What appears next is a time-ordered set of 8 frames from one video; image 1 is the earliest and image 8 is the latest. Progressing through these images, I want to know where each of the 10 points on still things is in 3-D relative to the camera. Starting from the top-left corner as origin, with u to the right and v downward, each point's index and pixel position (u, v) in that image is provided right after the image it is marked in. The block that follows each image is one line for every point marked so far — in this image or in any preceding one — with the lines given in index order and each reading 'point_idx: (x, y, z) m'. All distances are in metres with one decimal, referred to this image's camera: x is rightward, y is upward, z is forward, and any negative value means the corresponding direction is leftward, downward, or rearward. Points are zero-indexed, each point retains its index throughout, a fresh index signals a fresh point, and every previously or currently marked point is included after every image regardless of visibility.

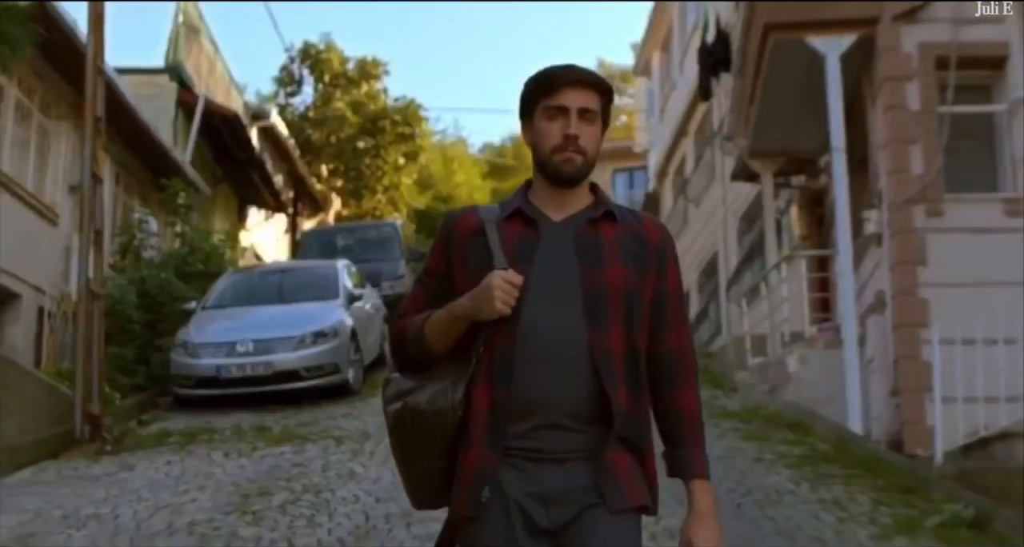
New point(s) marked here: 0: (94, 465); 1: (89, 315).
0: (-3.2, -1.4, +10.5) m
1: (-3.5, -0.3, +11.4) m
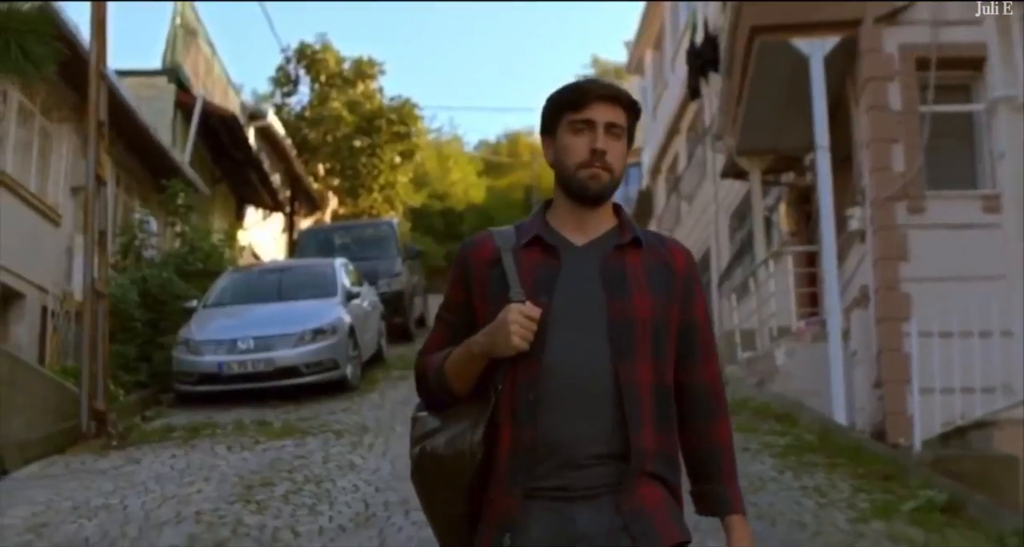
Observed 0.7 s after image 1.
0: (-3.2, -1.4, +10.9) m
1: (-3.5, -0.3, +11.7) m
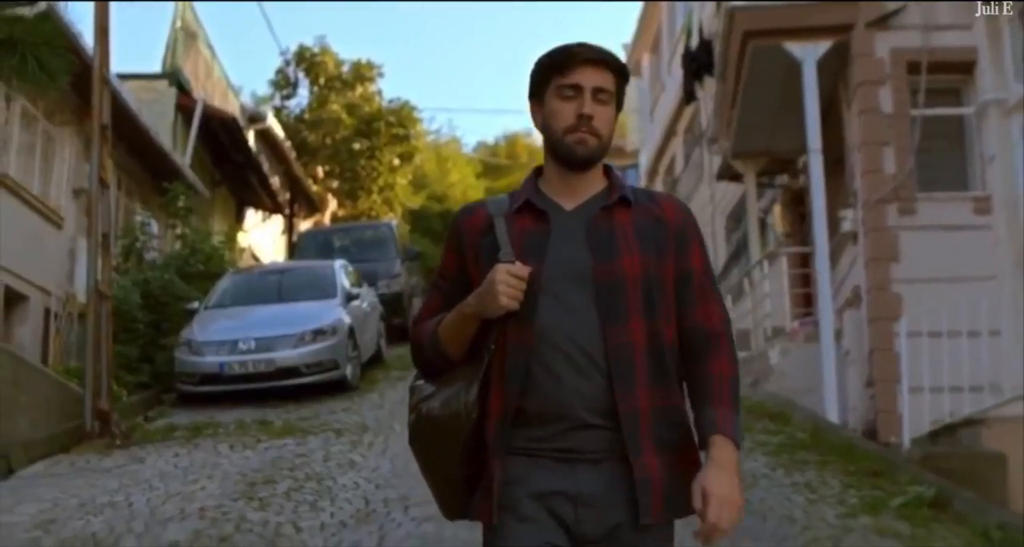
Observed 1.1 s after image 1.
0: (-3.2, -1.4, +11.0) m
1: (-3.5, -0.3, +11.9) m
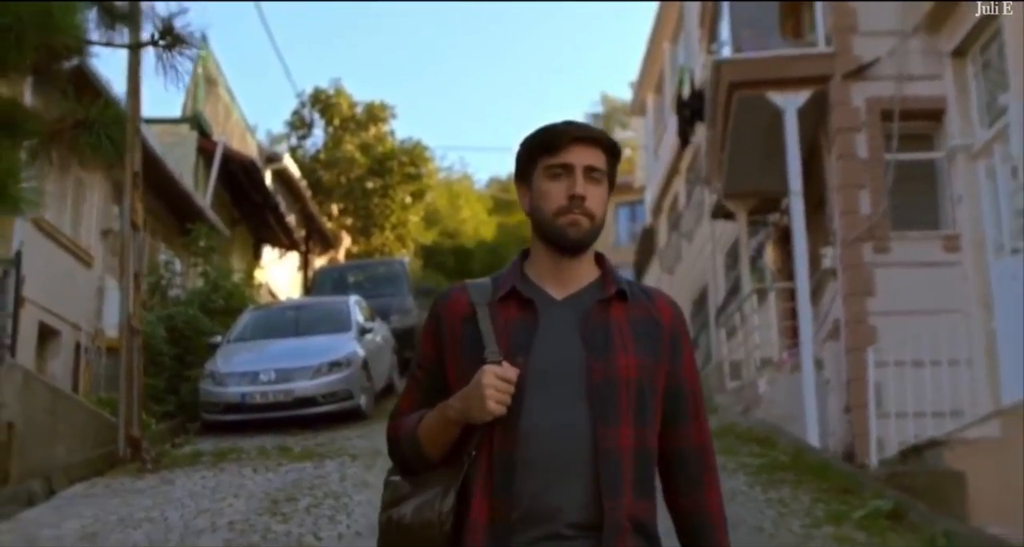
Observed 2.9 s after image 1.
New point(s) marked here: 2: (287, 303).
0: (-3.2, -1.8, +11.9) m
1: (-3.5, -0.7, +12.8) m
2: (-2.6, -0.4, +16.4) m
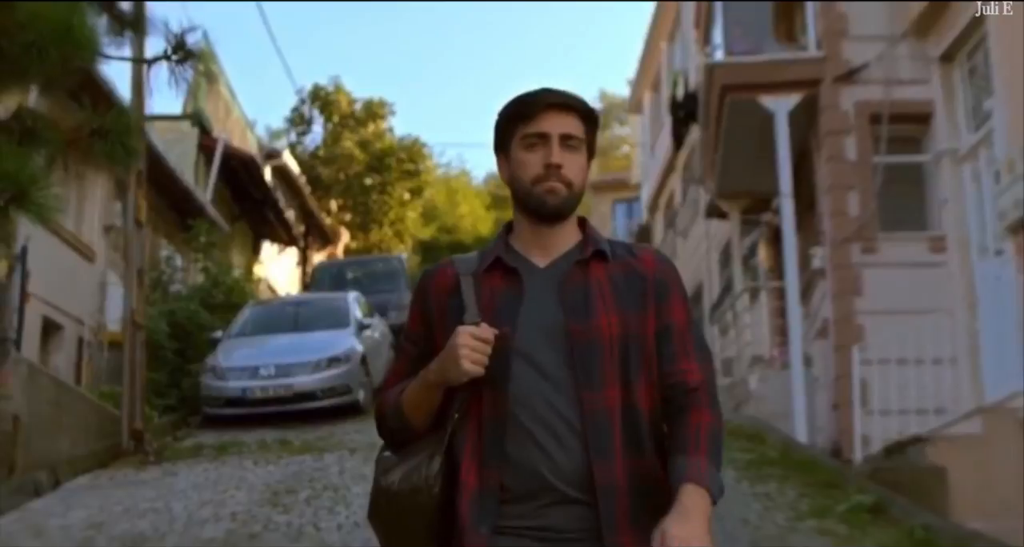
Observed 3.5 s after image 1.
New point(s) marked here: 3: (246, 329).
0: (-3.2, -1.7, +12.2) m
1: (-3.5, -0.6, +13.1) m
2: (-2.7, -0.3, +16.7) m
3: (-3.0, -0.6, +16.0) m
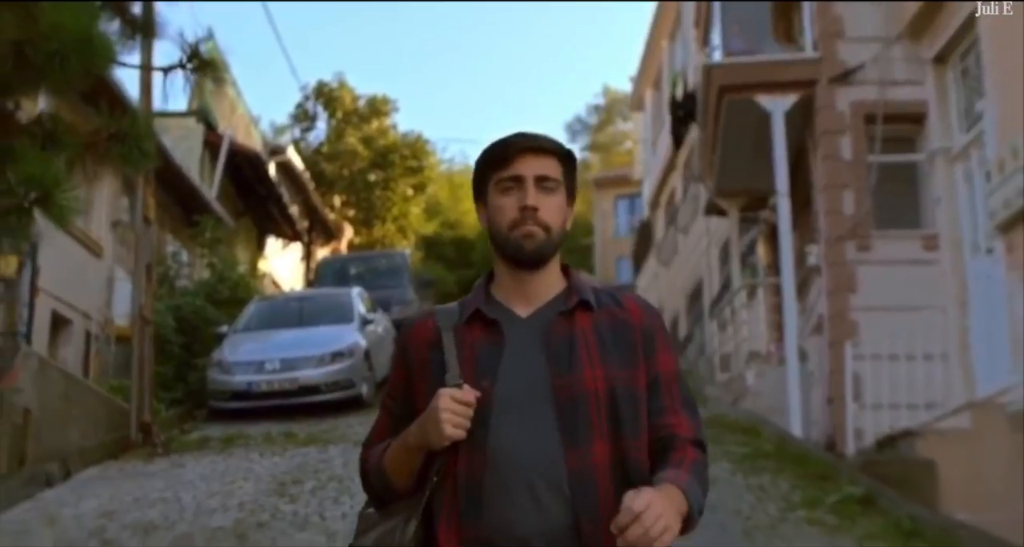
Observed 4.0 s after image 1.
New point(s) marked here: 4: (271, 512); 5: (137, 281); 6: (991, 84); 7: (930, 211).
0: (-3.2, -1.7, +12.5) m
1: (-3.5, -0.6, +13.4) m
2: (-2.7, -0.3, +16.9) m
3: (-3.0, -0.6, +16.3) m
4: (-1.6, -1.6, +9.3) m
5: (-3.6, -0.1, +13.4) m
6: (+3.9, +1.6, +11.5) m
7: (+4.1, +0.6, +13.6) m
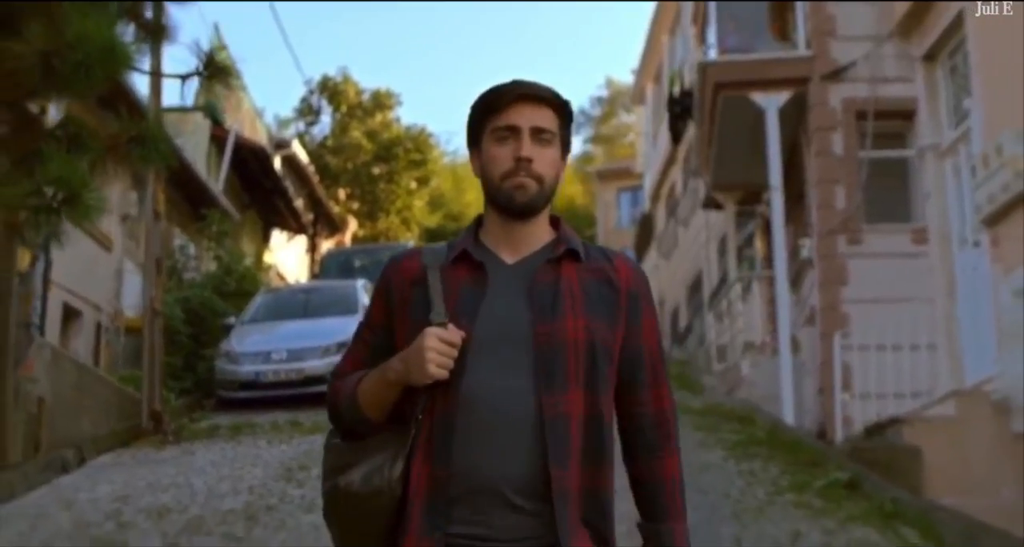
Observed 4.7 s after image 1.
0: (-3.2, -1.6, +12.9) m
1: (-3.5, -0.5, +13.8) m
2: (-2.6, -0.2, +17.3) m
3: (-3.0, -0.5, +16.7) m
4: (-1.6, -1.5, +9.7) m
5: (-3.6, 0.0, +13.8) m
6: (+3.9, +1.6, +11.8) m
7: (+4.1, +0.7, +13.9) m
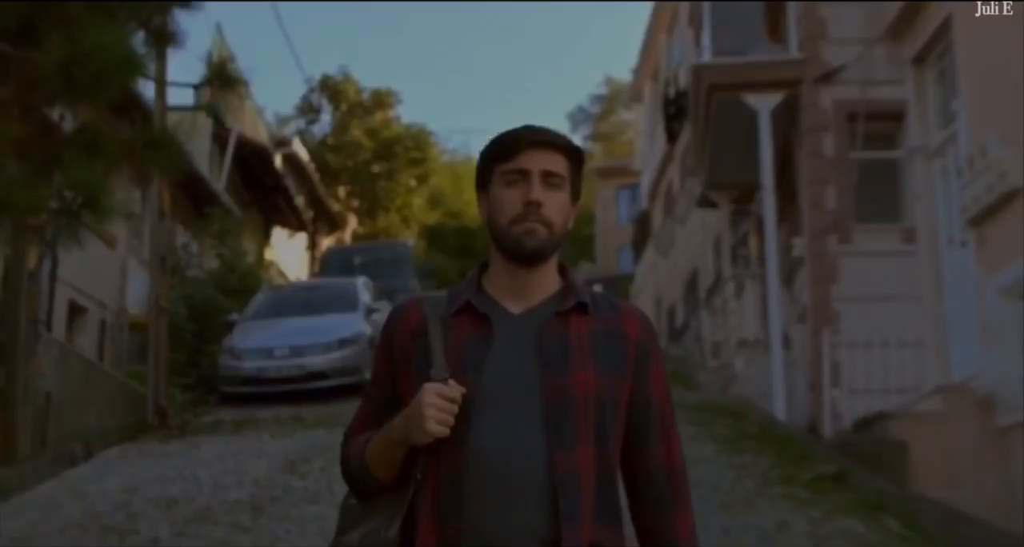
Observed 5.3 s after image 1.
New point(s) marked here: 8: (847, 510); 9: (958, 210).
0: (-3.3, -1.6, +13.2) m
1: (-3.6, -0.5, +14.1) m
2: (-2.7, -0.1, +17.6) m
3: (-3.0, -0.5, +16.9) m
4: (-1.6, -1.5, +10.0) m
5: (-3.6, 0.0, +14.0) m
6: (+3.9, +1.6, +12.1) m
7: (+4.0, +0.7, +14.2) m
8: (+2.2, -1.5, +9.1) m
9: (+4.0, +0.6, +12.6) m
